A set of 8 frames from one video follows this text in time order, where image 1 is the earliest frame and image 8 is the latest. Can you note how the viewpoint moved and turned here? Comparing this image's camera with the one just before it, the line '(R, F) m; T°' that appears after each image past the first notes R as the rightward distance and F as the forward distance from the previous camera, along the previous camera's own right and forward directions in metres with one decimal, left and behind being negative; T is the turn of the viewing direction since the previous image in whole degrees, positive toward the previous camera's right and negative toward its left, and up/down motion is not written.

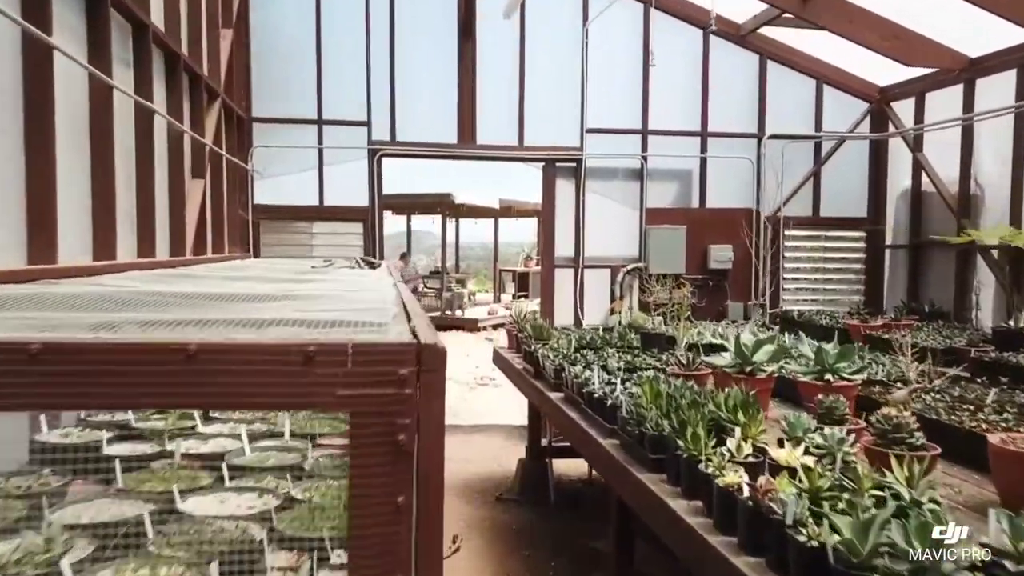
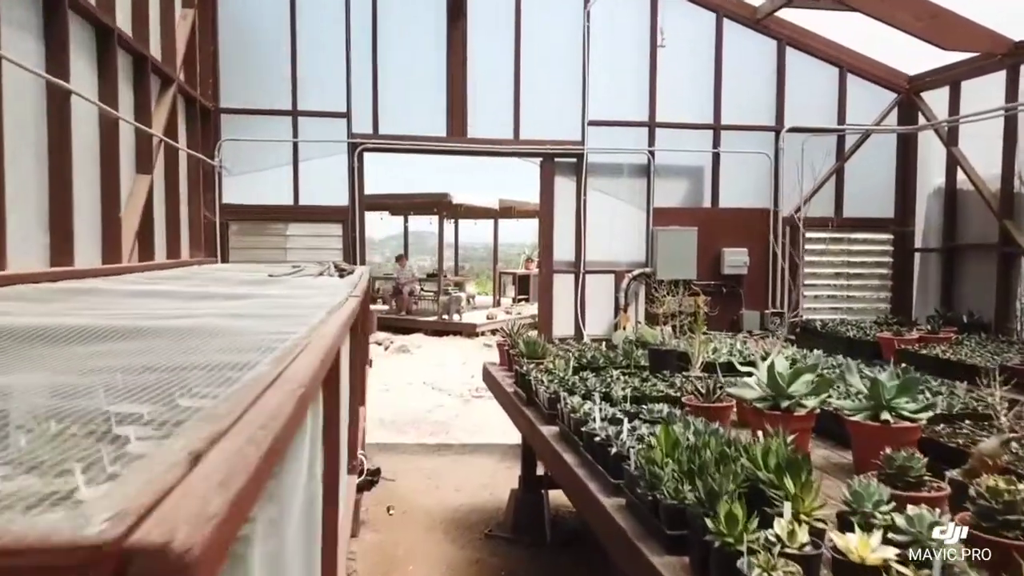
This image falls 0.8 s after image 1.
(+0.1, +0.6) m; 0°
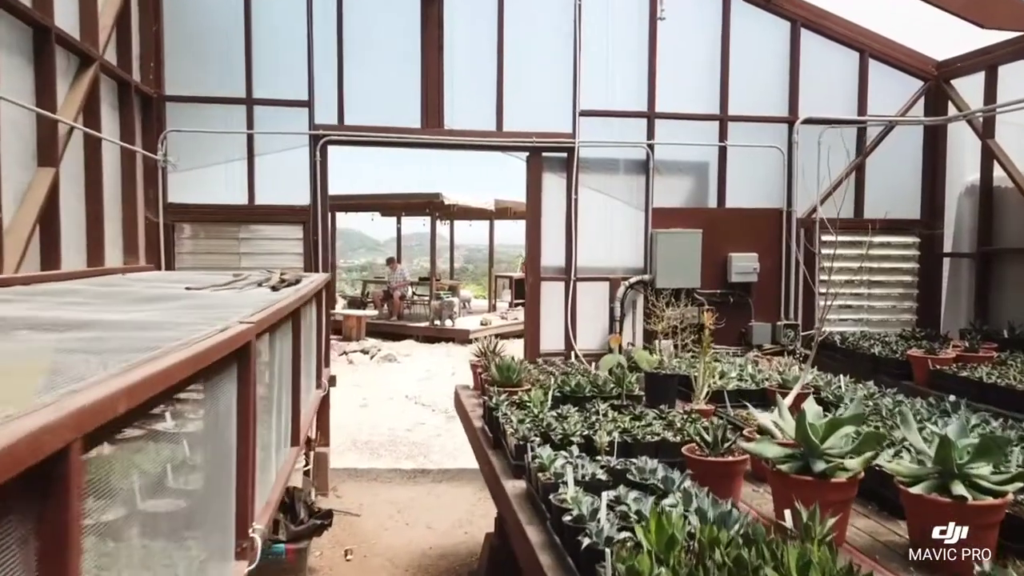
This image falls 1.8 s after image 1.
(+0.2, +0.6) m; 0°
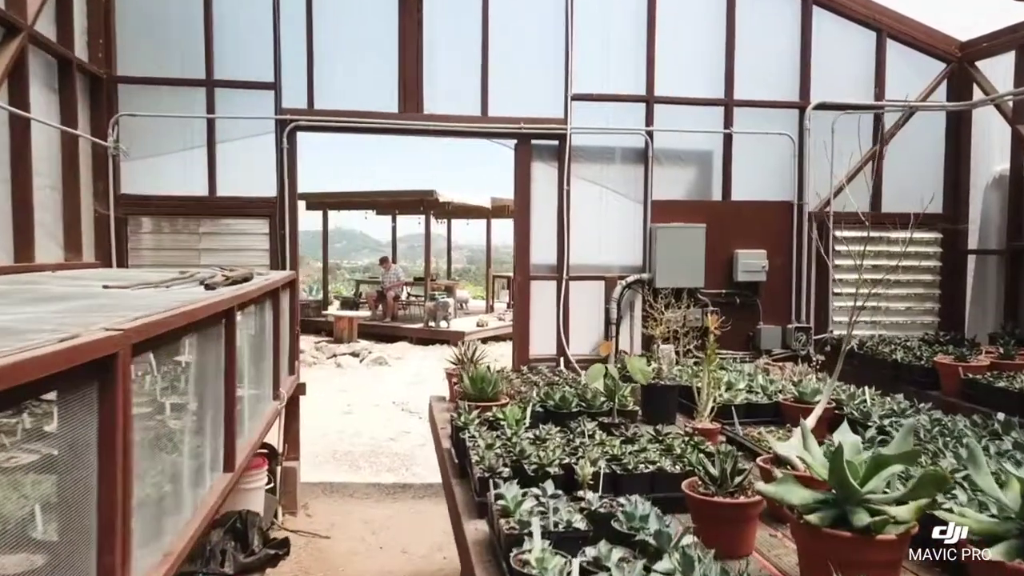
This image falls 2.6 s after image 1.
(+0.1, +0.4) m; 0°
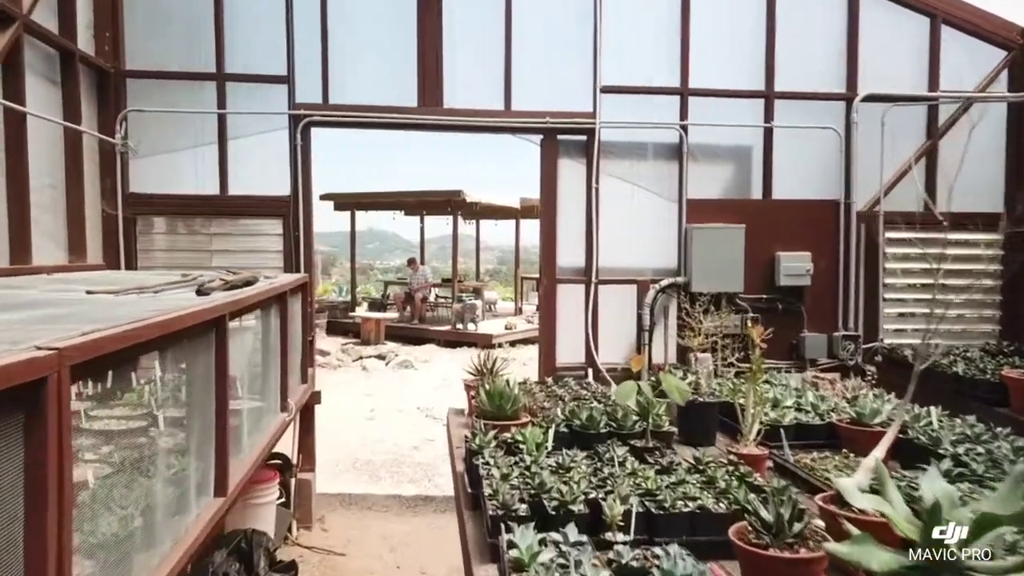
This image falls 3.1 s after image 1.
(0.0, +0.3) m; -2°
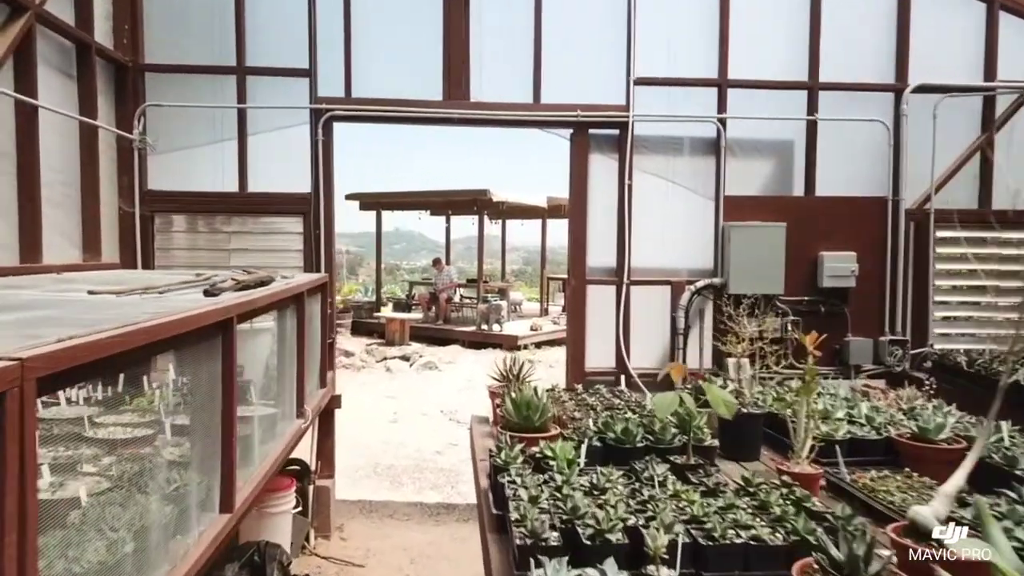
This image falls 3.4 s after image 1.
(0.0, +0.2) m; -2°
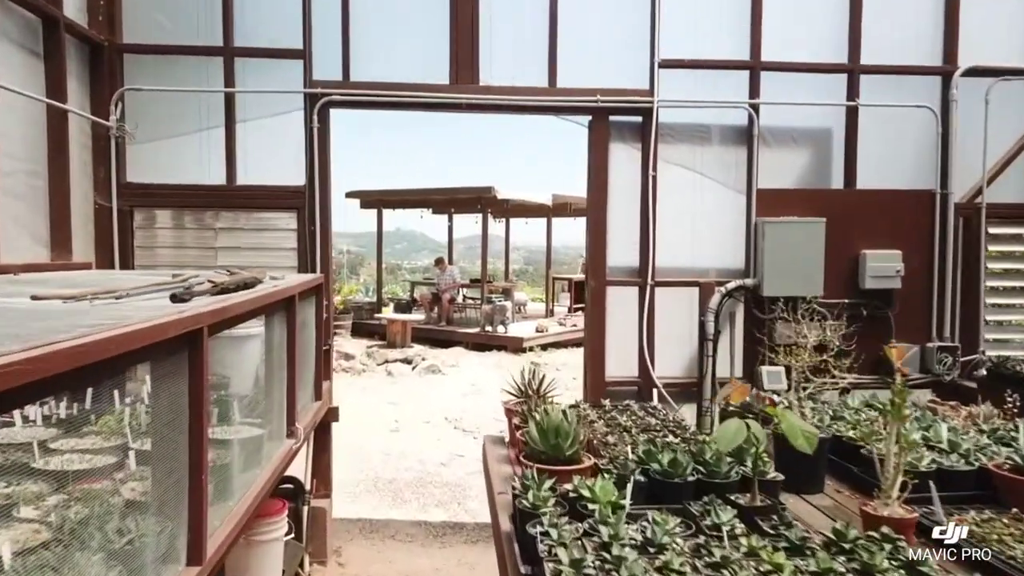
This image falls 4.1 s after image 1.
(-0.1, +0.4) m; 0°
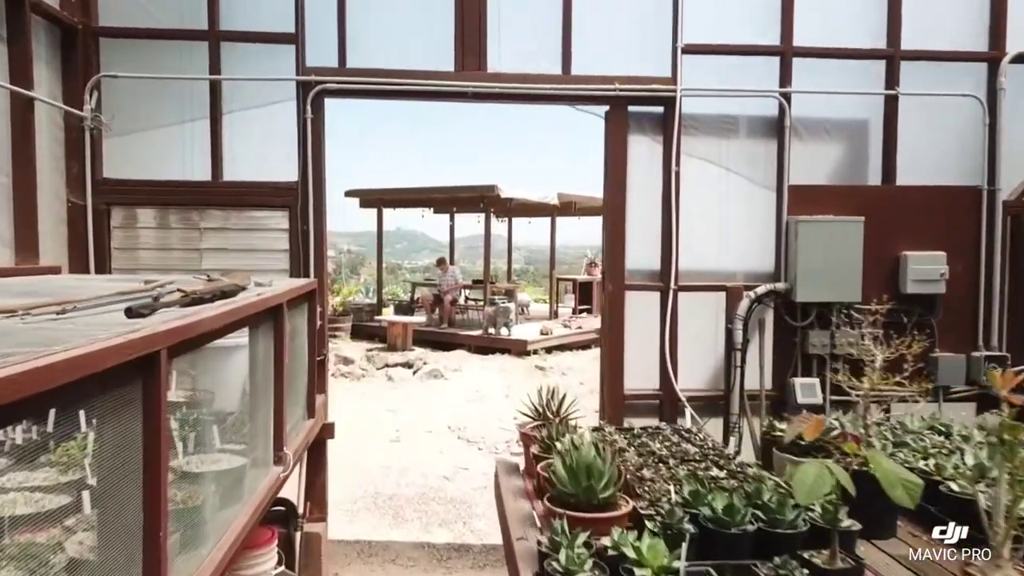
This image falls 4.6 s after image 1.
(-0.1, +0.3) m; 0°
